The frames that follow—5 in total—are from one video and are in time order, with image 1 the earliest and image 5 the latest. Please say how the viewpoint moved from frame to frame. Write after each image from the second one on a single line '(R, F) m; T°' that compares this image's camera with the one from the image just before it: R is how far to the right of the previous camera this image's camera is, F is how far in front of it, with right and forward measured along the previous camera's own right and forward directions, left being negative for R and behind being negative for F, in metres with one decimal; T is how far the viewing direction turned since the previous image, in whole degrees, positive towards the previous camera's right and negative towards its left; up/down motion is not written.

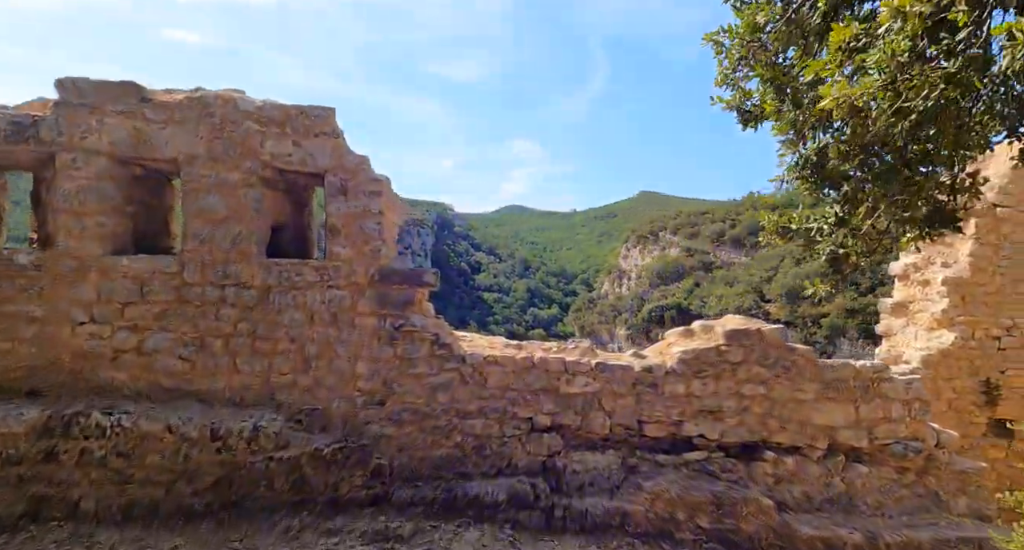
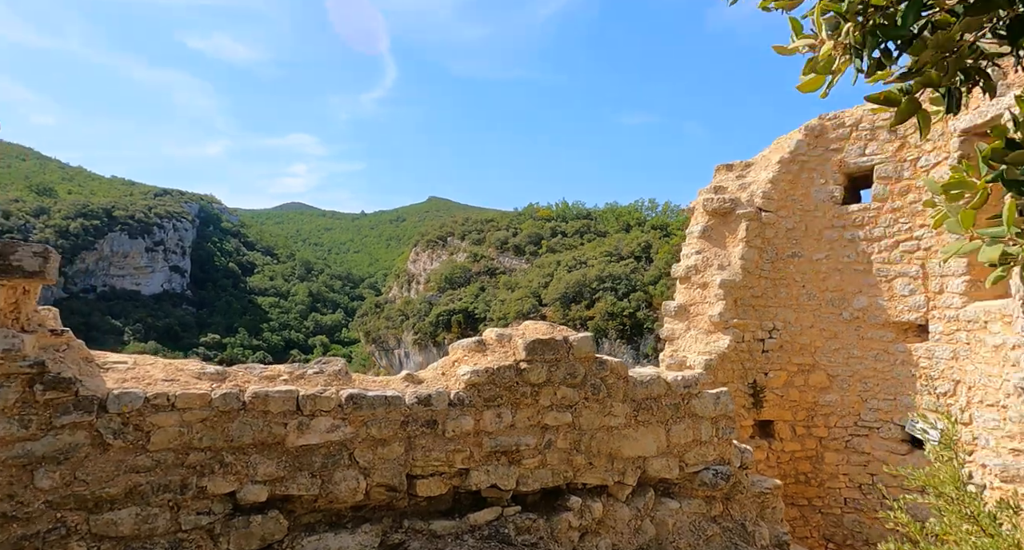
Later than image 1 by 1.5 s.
(+0.2, +0.9) m; +19°
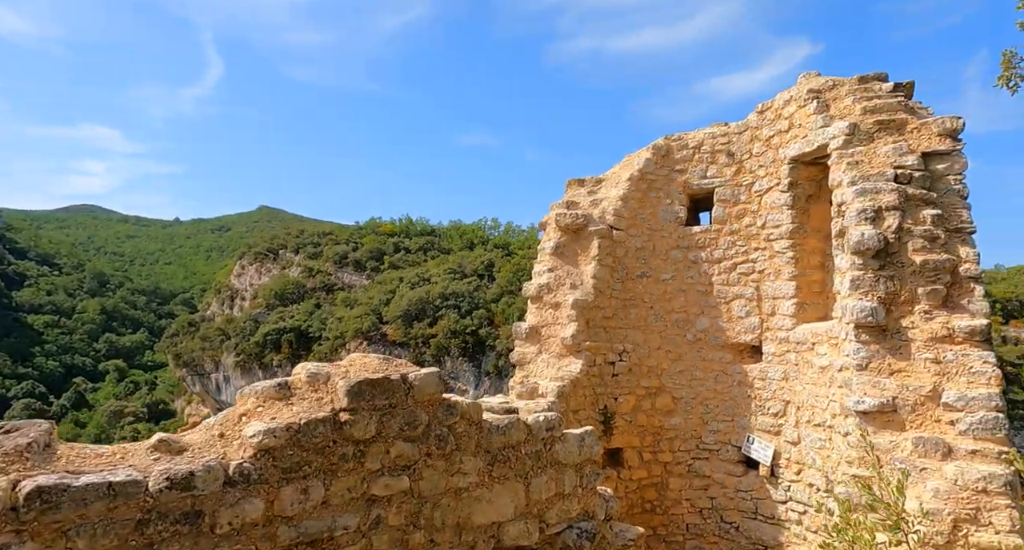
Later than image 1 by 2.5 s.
(+0.1, +0.6) m; +14°
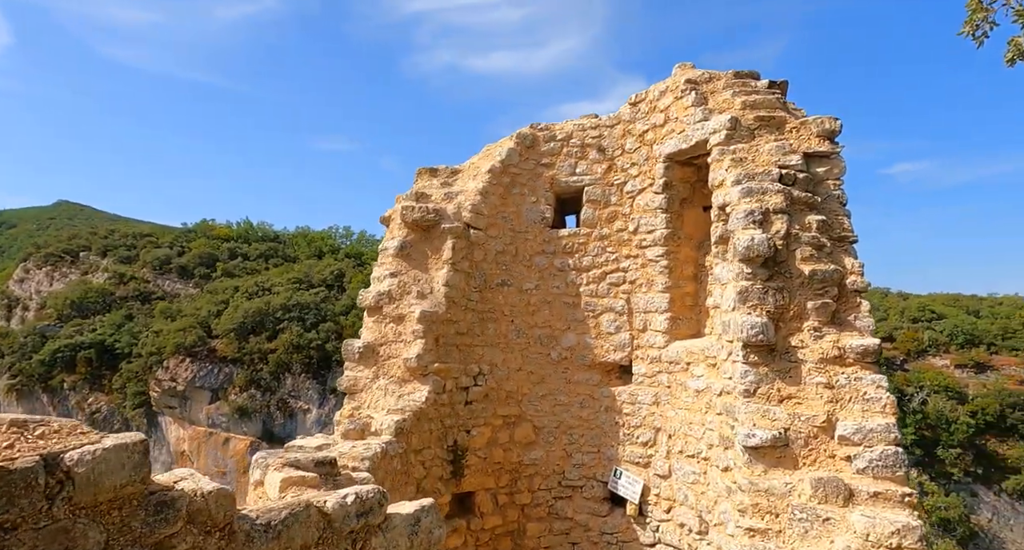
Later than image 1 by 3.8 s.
(+0.2, +0.9) m; +13°
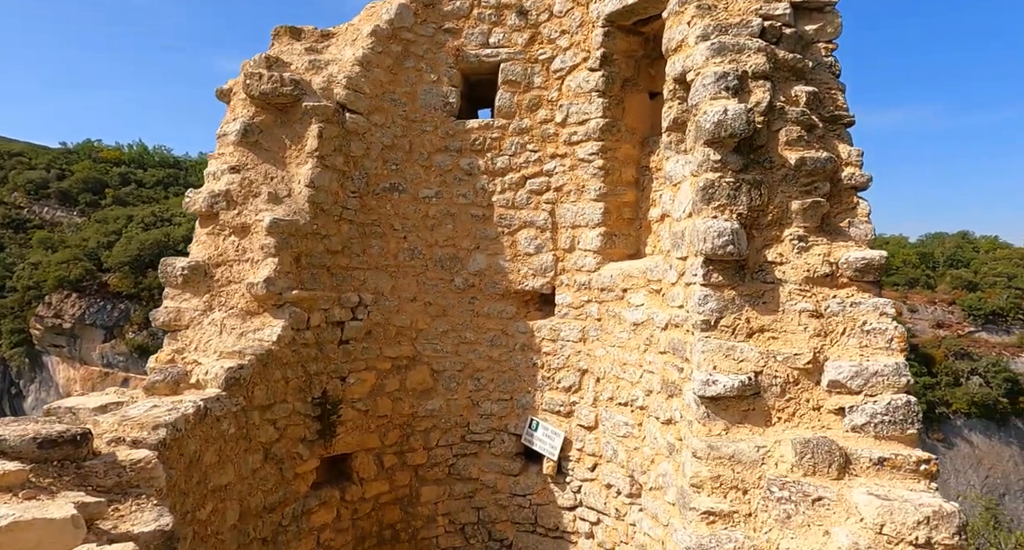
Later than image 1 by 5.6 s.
(+0.2, +1.1) m; +6°
